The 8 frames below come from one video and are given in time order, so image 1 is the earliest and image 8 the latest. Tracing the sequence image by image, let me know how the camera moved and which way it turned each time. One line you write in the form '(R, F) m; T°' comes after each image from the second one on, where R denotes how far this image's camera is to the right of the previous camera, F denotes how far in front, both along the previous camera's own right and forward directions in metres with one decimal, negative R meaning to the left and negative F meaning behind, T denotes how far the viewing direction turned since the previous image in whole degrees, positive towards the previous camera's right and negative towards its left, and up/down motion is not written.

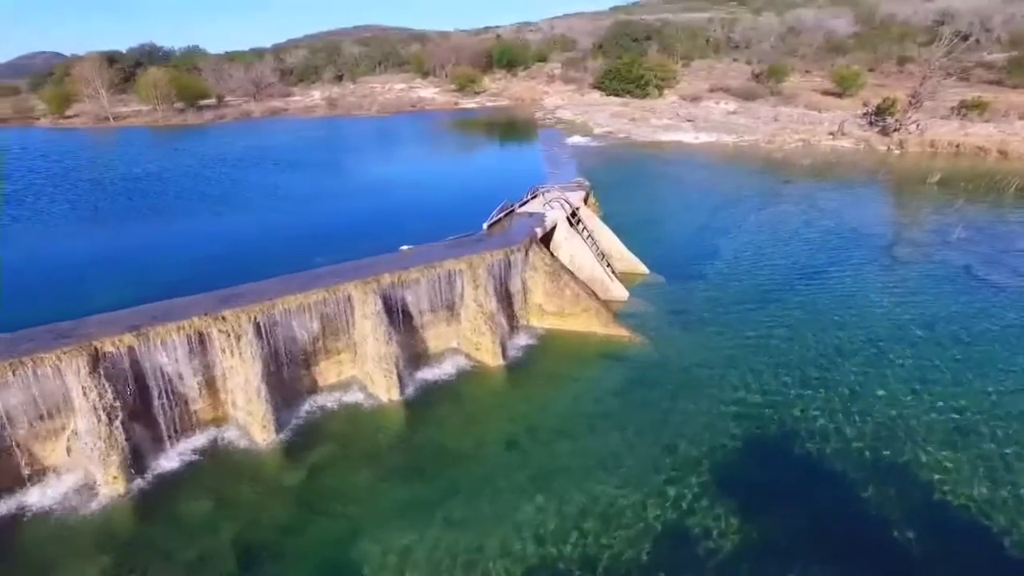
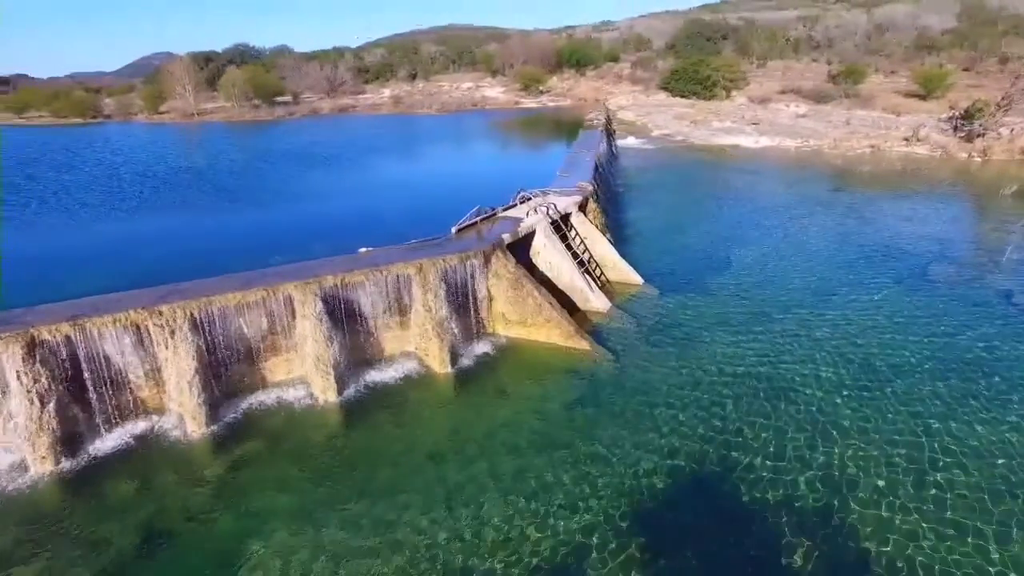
(+3.9, +0.8) m; -7°
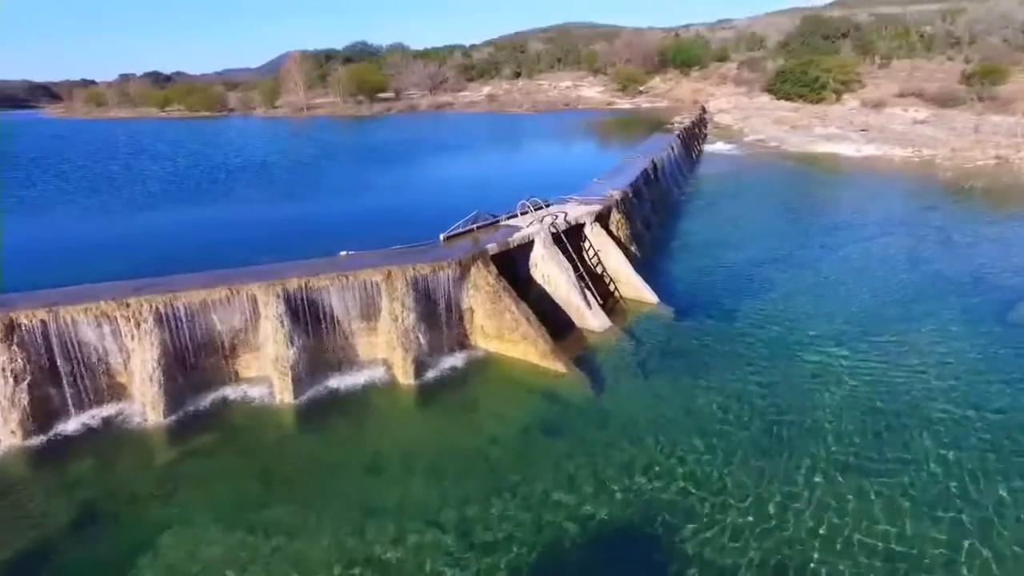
(+4.1, +1.3) m; -10°
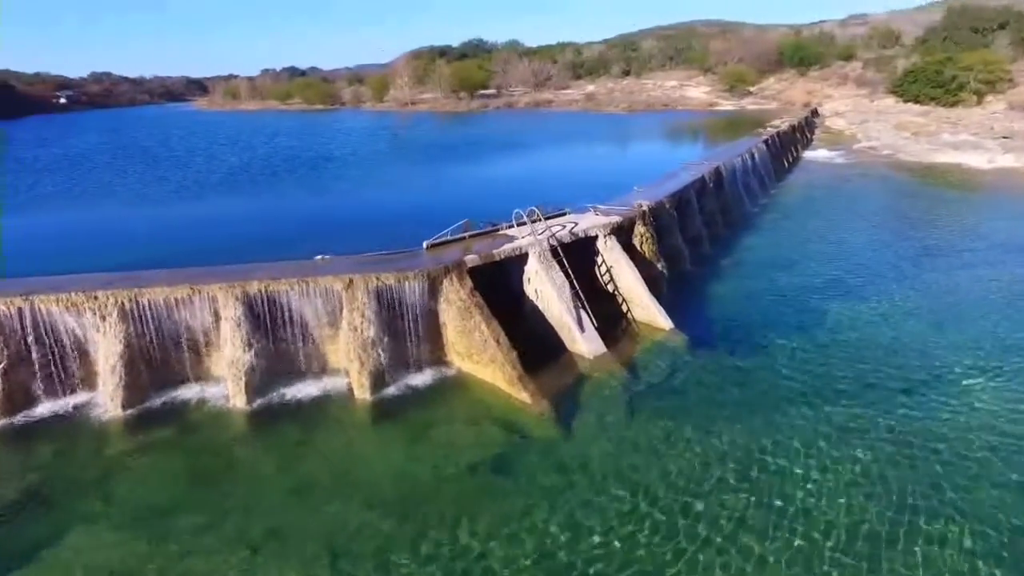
(+4.0, +2.0) m; -10°
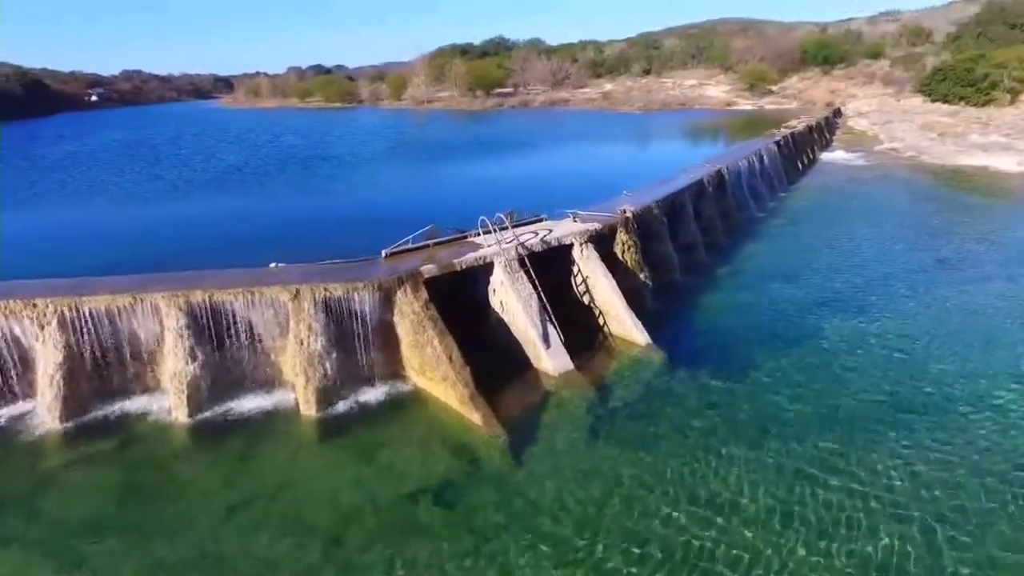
(+1.9, +1.2) m; -2°
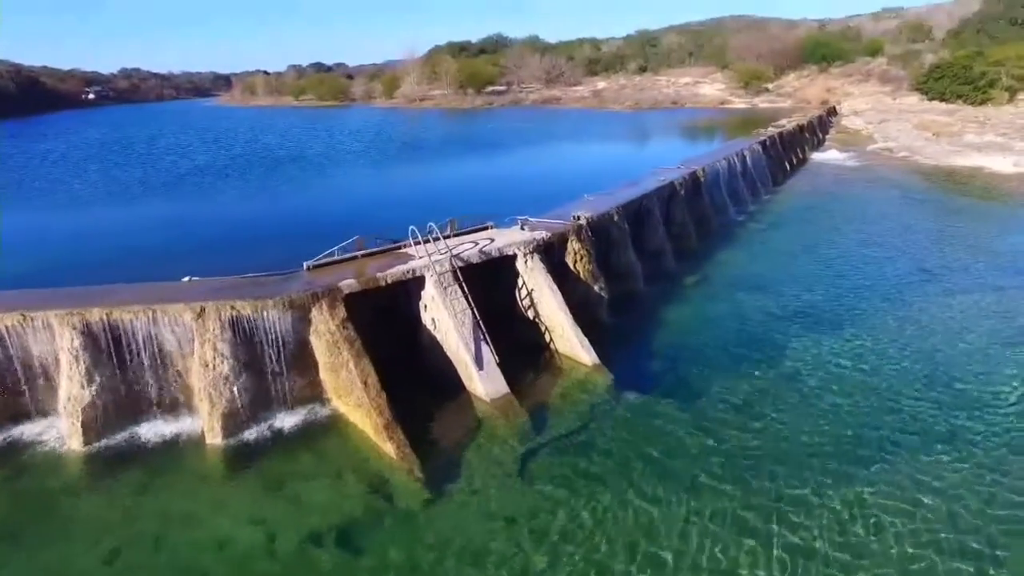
(+2.0, +1.5) m; 0°
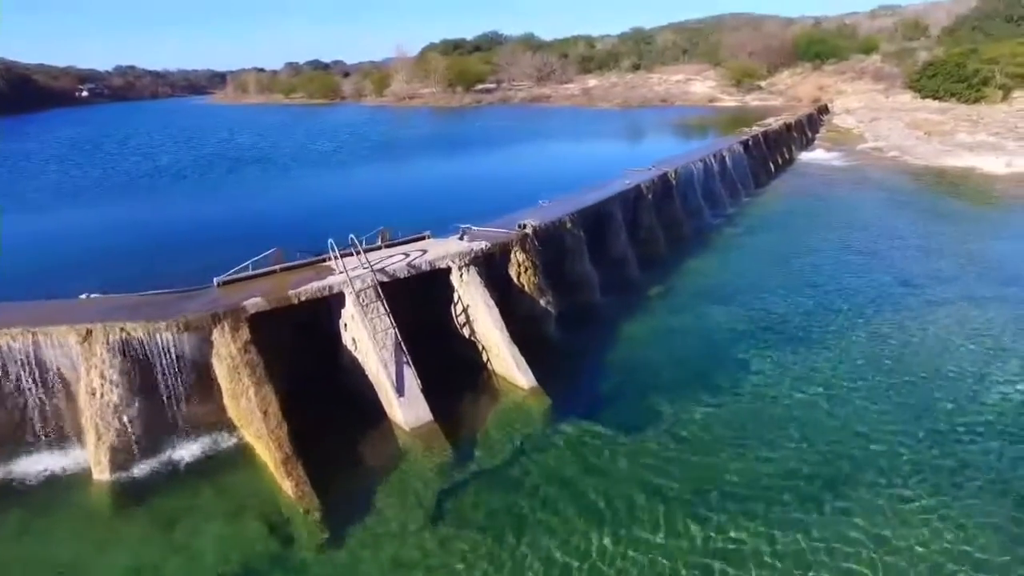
(+2.0, +1.5) m; 0°
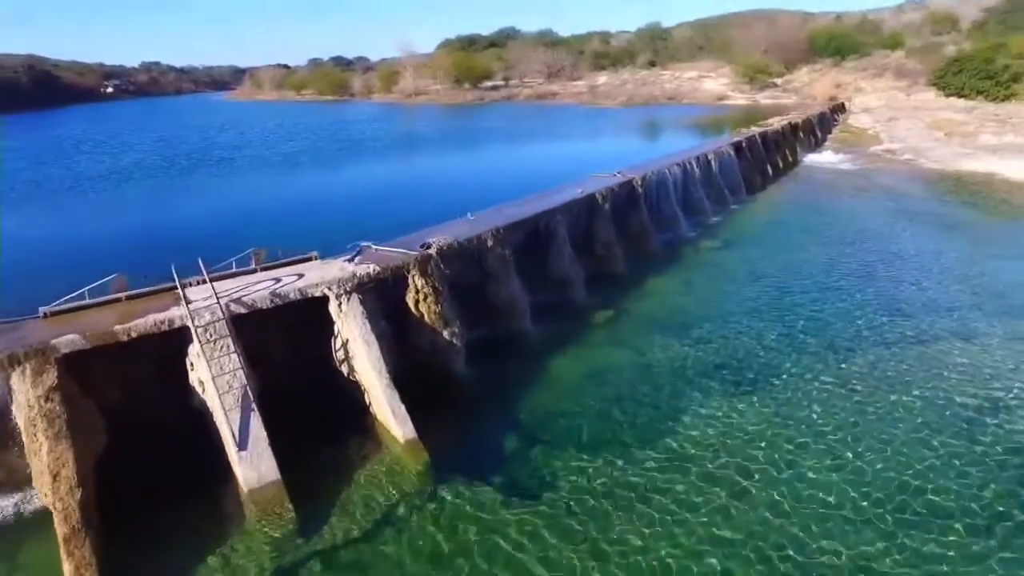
(+3.5, +2.7) m; -2°
